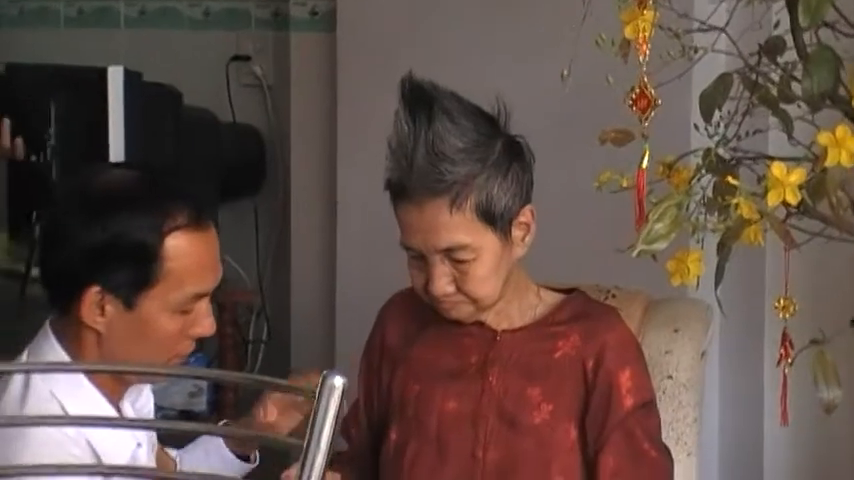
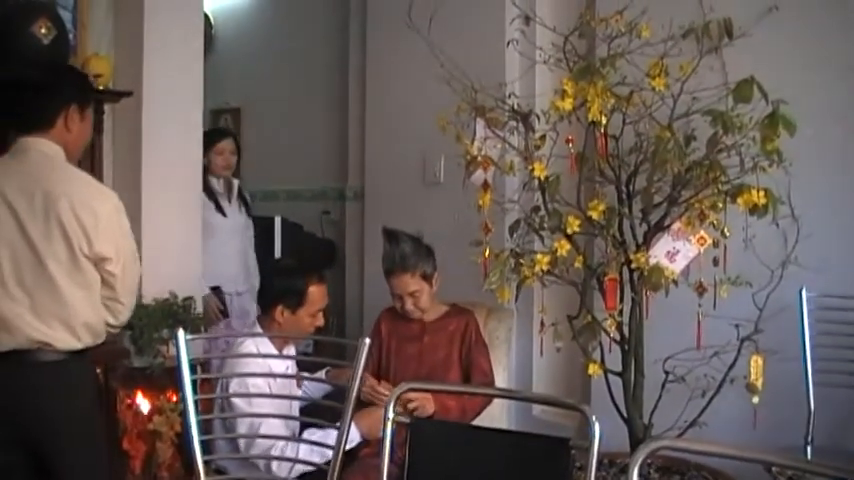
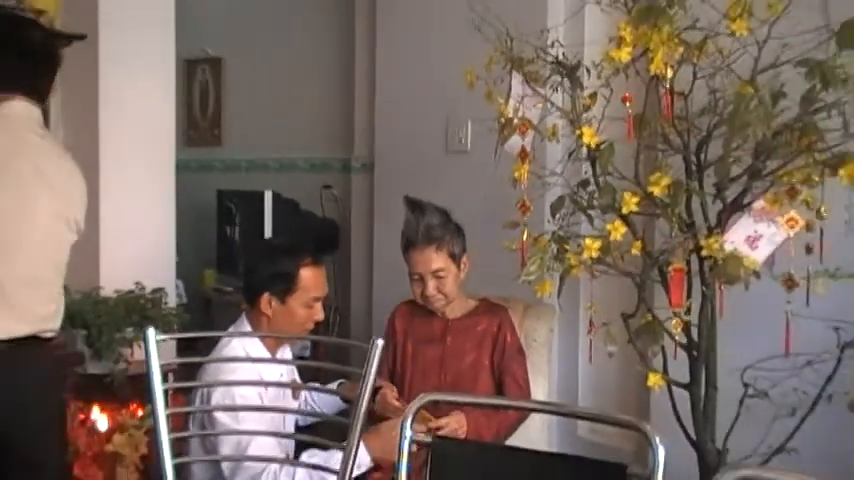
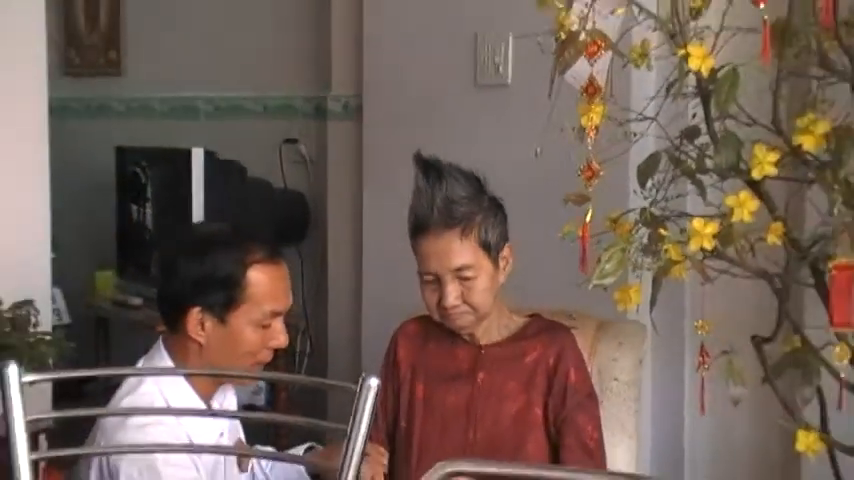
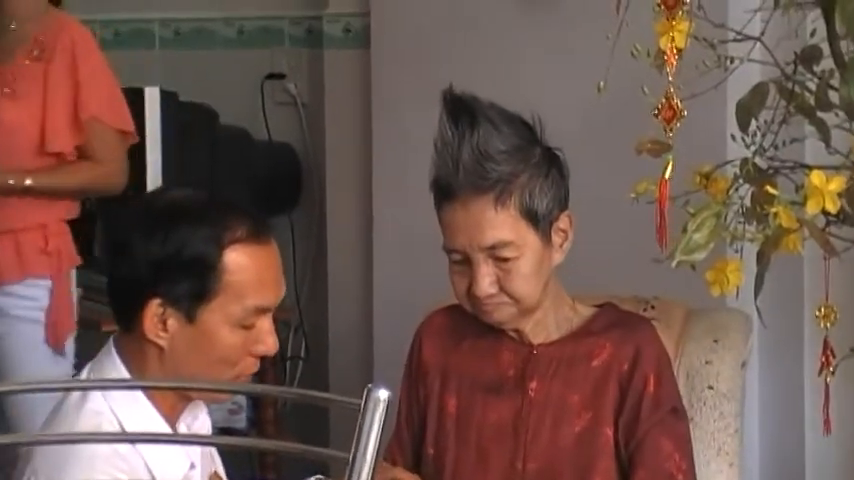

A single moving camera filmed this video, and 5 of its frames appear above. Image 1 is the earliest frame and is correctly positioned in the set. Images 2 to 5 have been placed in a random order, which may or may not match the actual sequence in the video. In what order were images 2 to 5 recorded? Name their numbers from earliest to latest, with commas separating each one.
5, 4, 3, 2
